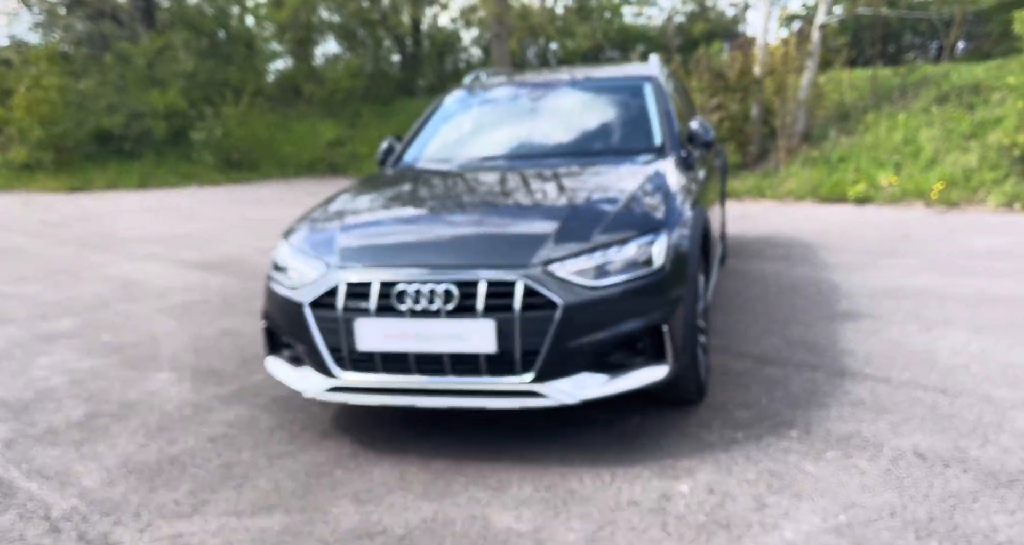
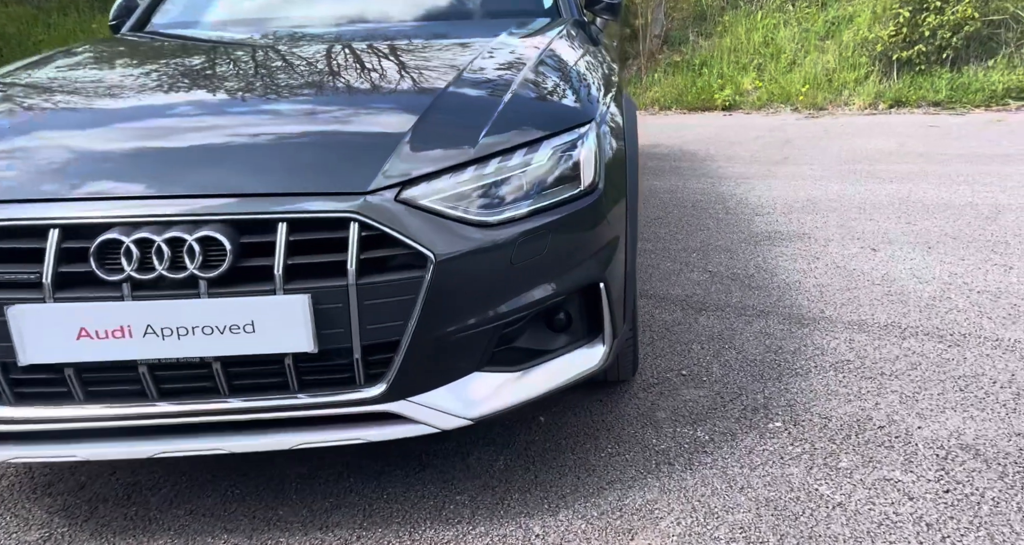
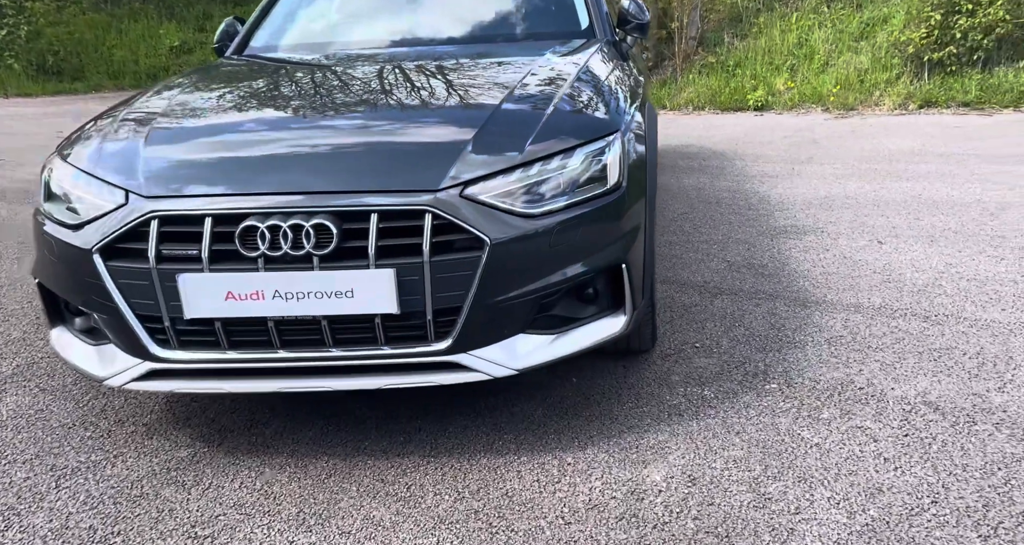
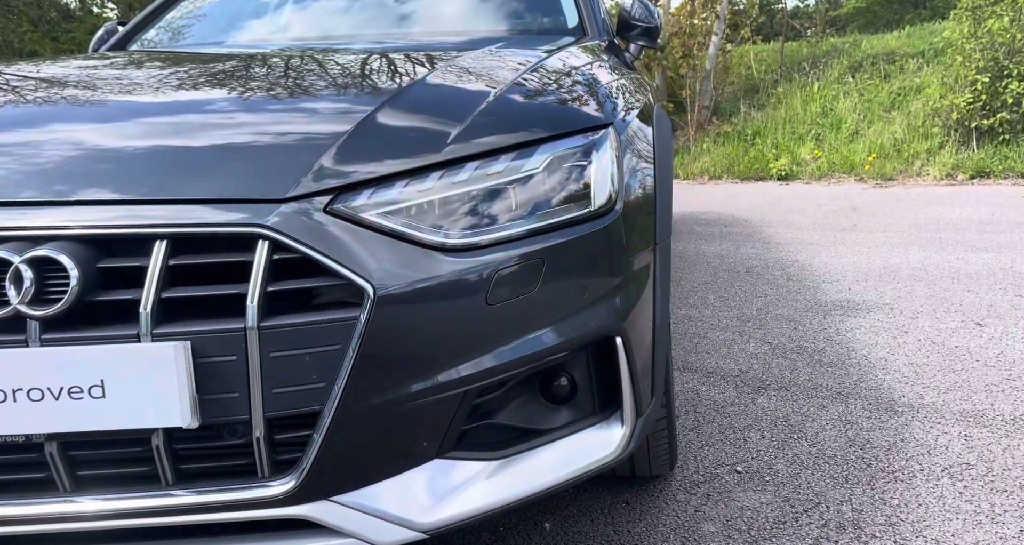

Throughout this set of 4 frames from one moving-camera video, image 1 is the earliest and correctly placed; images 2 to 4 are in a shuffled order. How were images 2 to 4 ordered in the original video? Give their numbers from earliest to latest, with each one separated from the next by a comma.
3, 2, 4
